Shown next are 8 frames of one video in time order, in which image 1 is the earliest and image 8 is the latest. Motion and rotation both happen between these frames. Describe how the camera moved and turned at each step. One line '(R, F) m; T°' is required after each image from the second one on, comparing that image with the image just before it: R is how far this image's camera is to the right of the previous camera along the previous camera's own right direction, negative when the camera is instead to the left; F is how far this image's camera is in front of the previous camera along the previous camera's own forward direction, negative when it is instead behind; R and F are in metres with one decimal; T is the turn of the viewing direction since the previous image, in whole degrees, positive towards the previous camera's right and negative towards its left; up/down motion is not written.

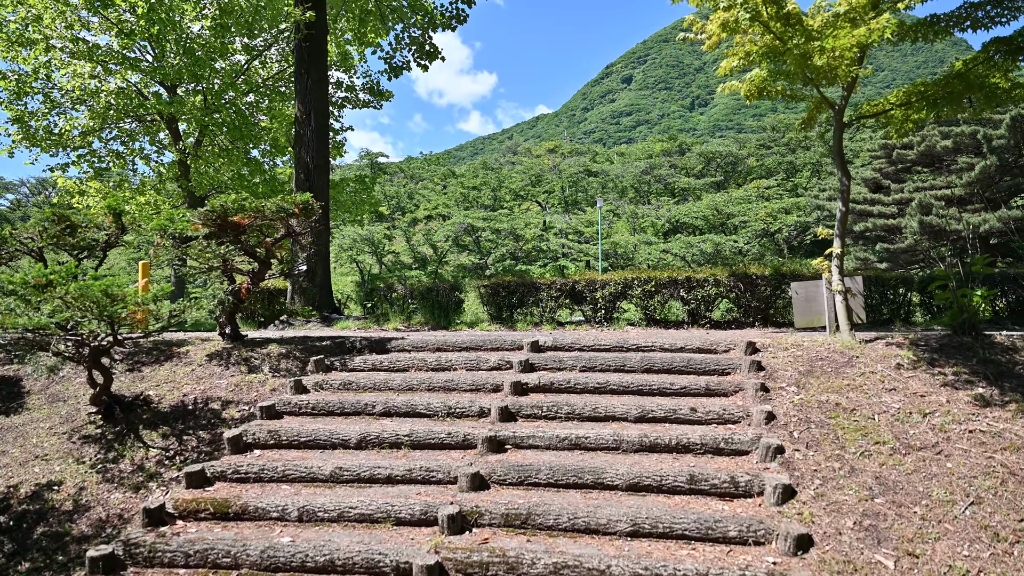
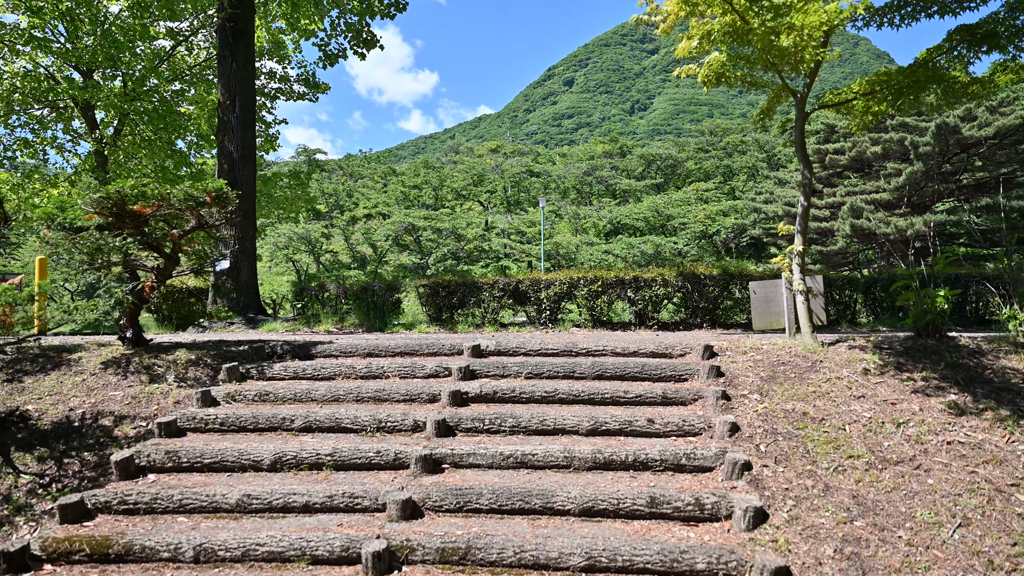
(0.0, +0.6) m; +5°
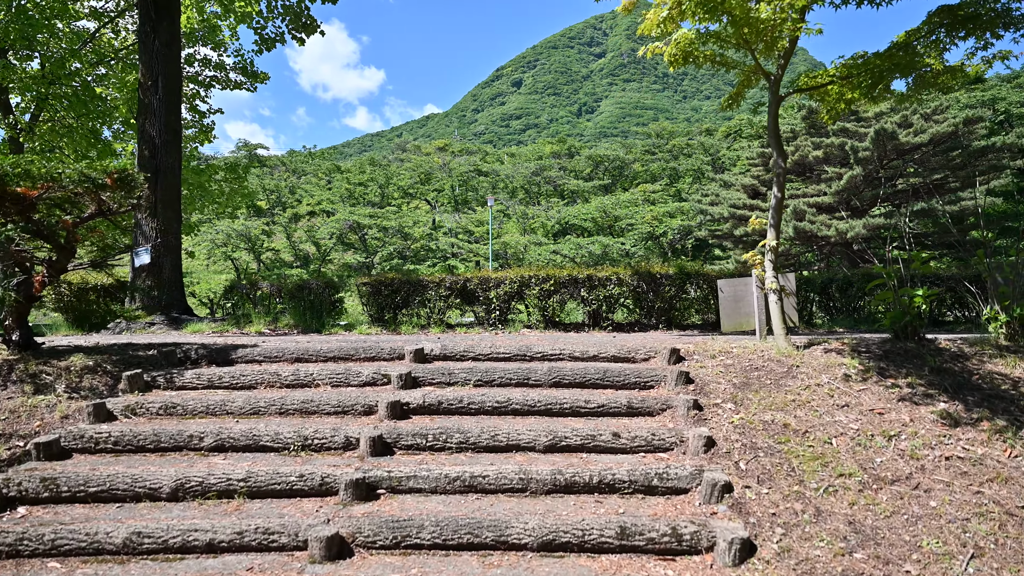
(0.0, +0.6) m; +4°
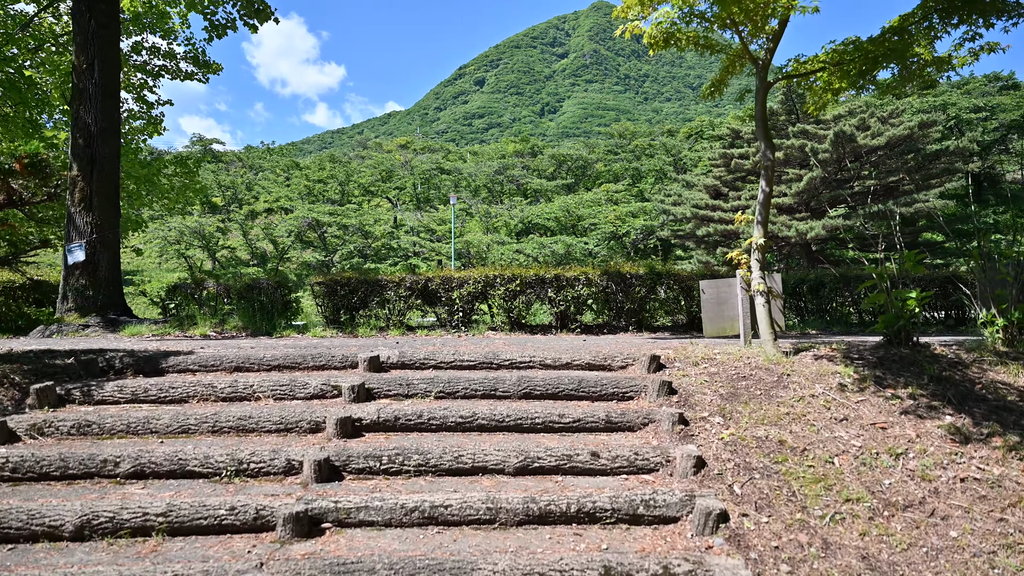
(0.0, +0.5) m; +3°
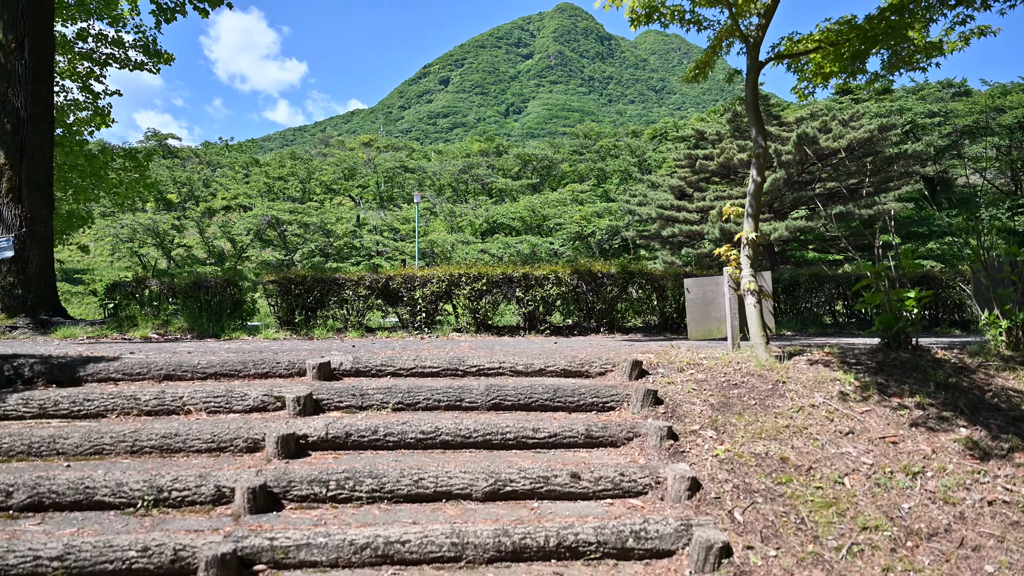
(0.0, +0.5) m; +3°
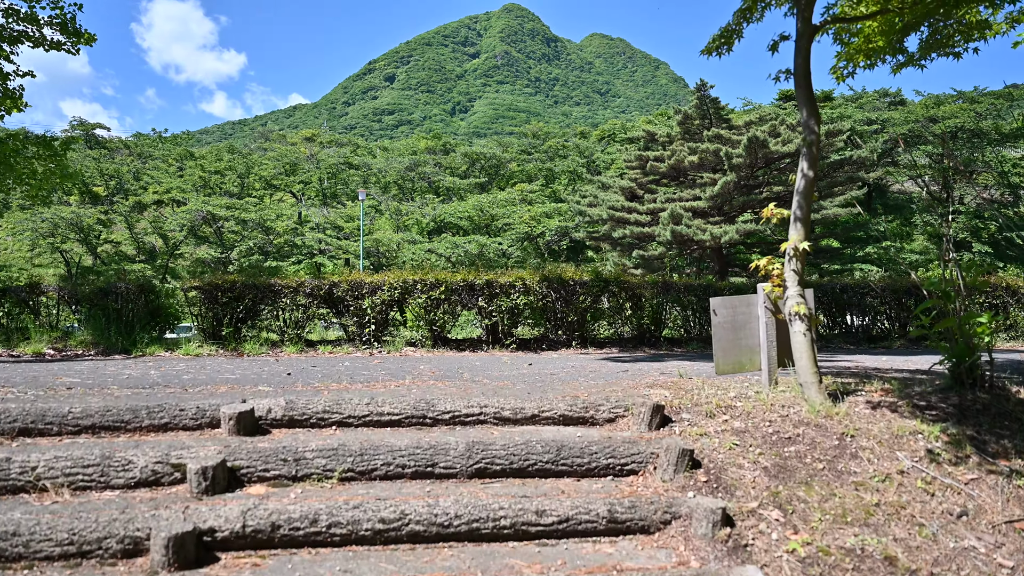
(-0.2, +1.1) m; +4°
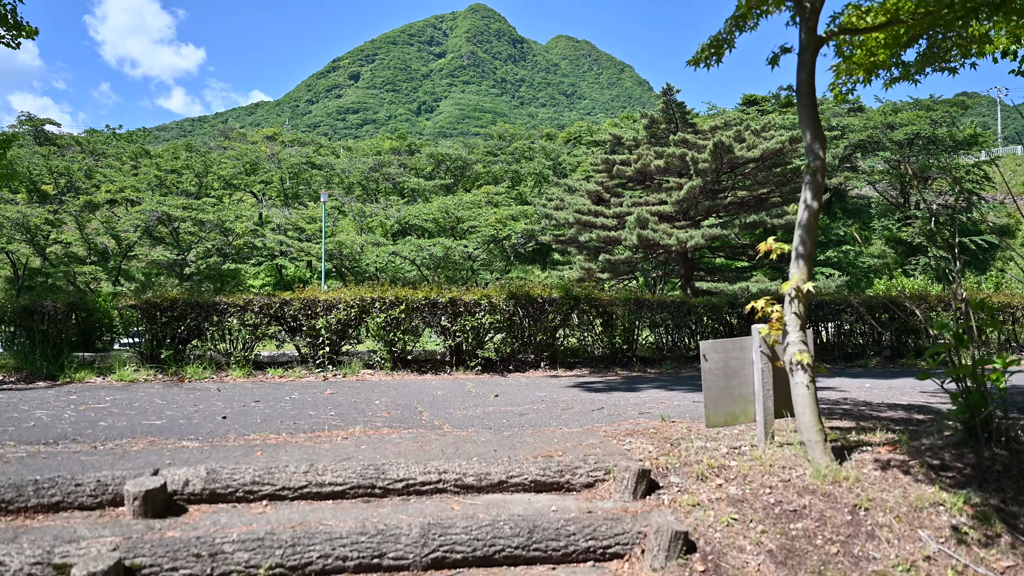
(0.0, +0.5) m; +3°
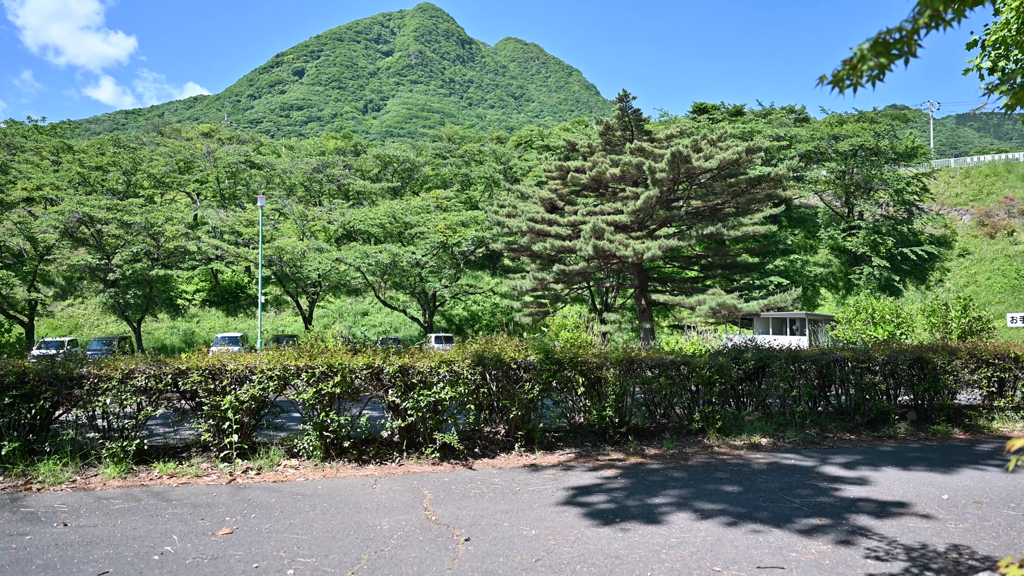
(-0.2, +1.7) m; +4°
